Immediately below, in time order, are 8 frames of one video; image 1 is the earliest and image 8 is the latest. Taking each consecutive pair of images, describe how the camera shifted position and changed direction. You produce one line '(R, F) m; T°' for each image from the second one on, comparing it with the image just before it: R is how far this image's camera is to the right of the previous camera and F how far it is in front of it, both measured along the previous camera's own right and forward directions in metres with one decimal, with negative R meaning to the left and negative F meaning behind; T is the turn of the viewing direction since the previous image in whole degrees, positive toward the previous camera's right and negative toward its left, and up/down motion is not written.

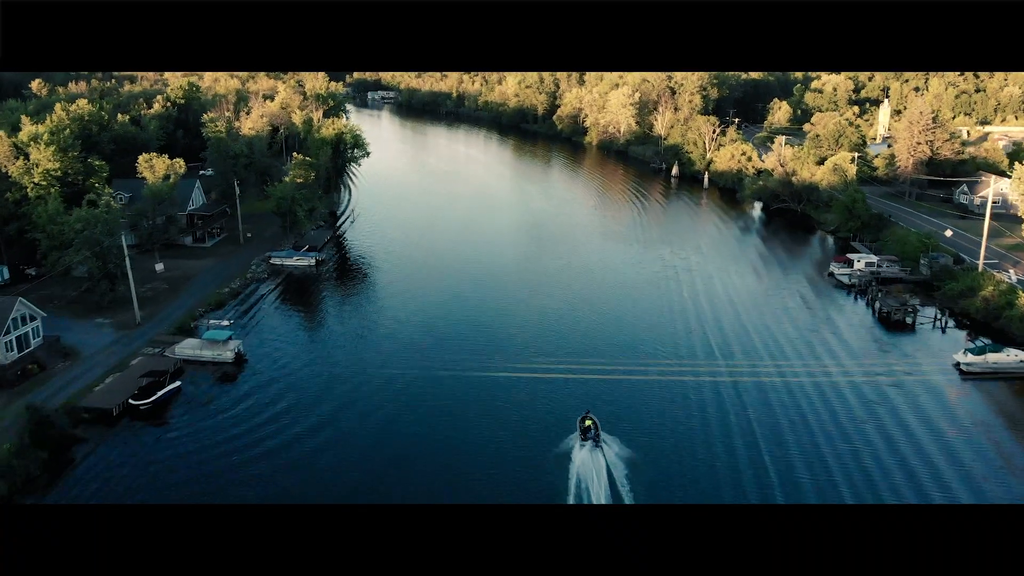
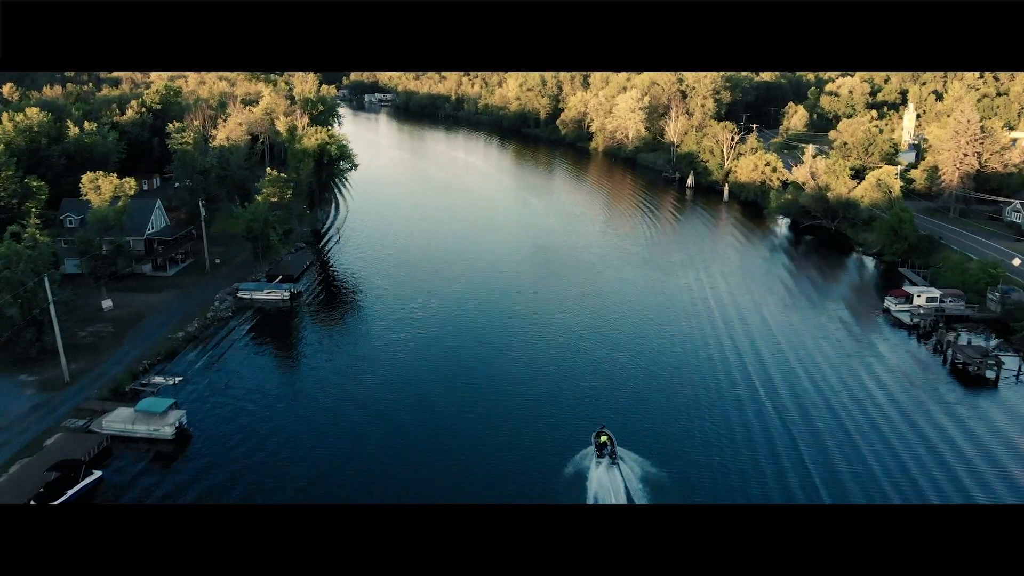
(-0.1, +2.5) m; 0°
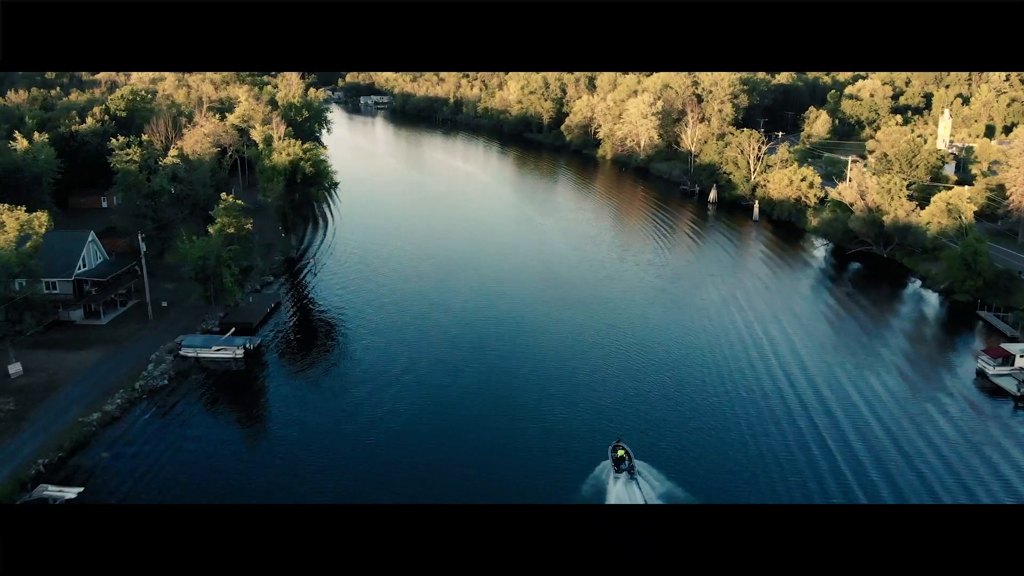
(-0.1, +3.0) m; 0°
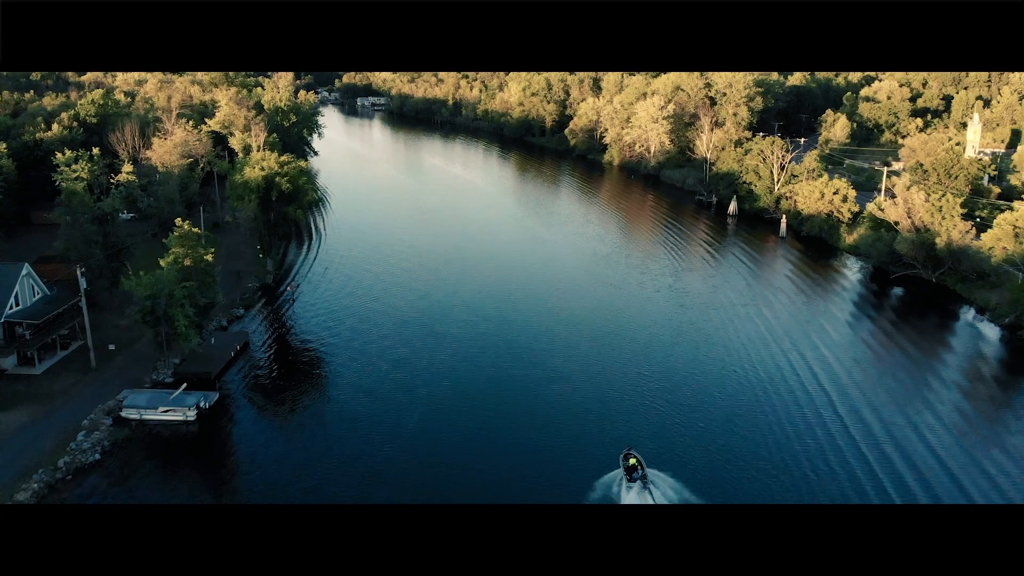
(-0.1, +2.2) m; 0°
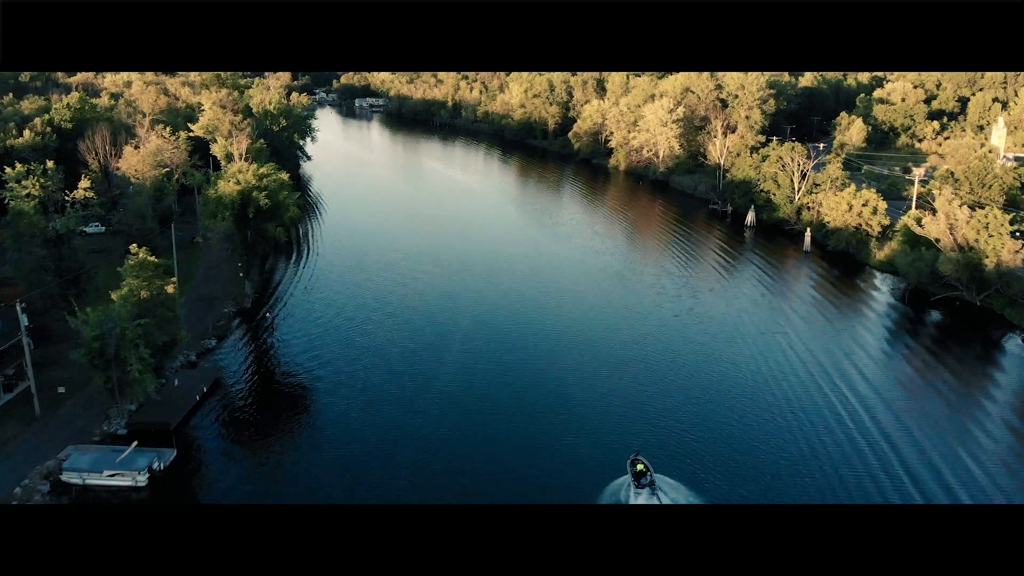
(-0.1, +1.6) m; 0°
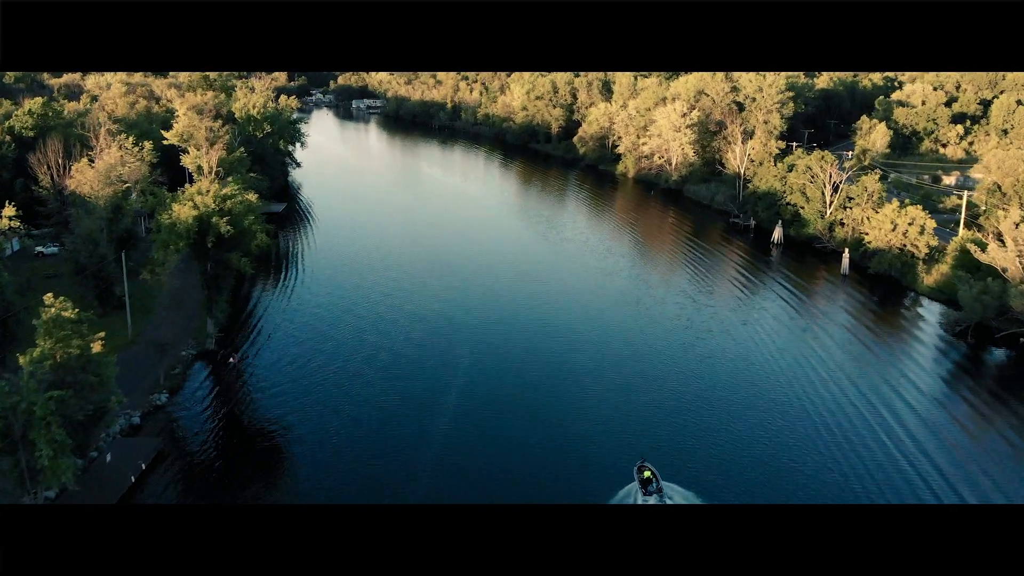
(-0.1, +2.1) m; 0°
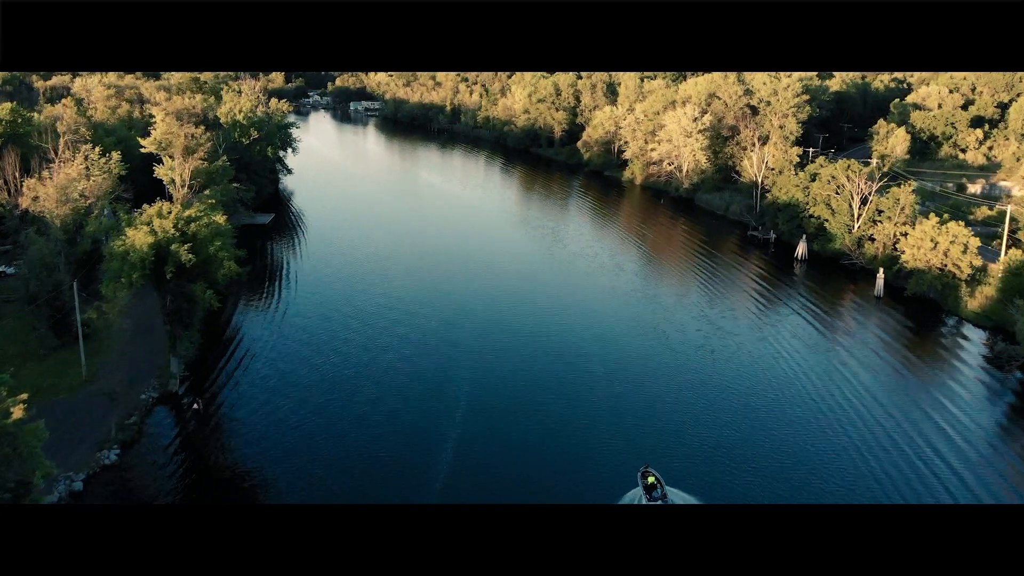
(-0.1, +1.6) m; 0°
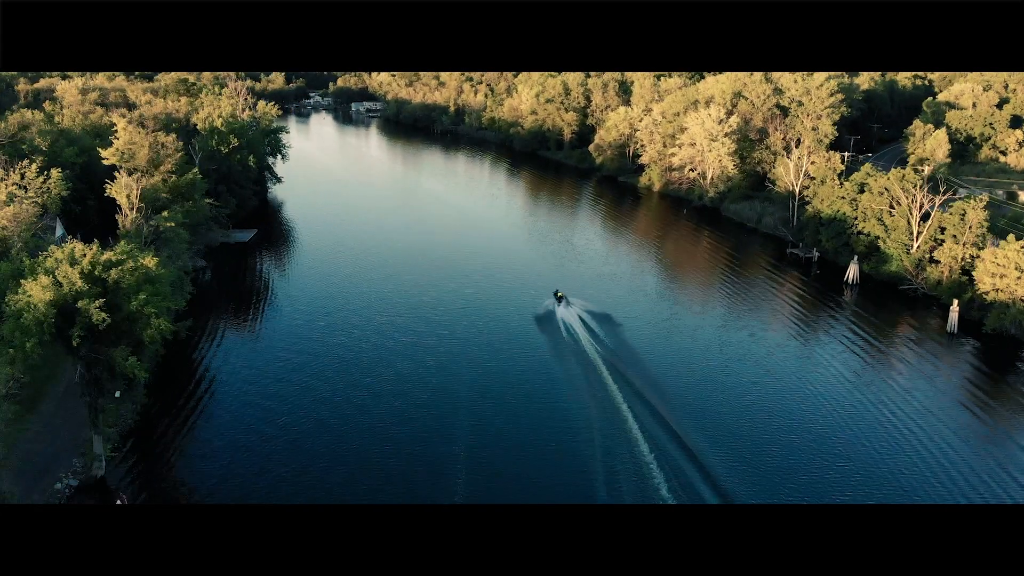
(-0.1, +2.5) m; 0°
